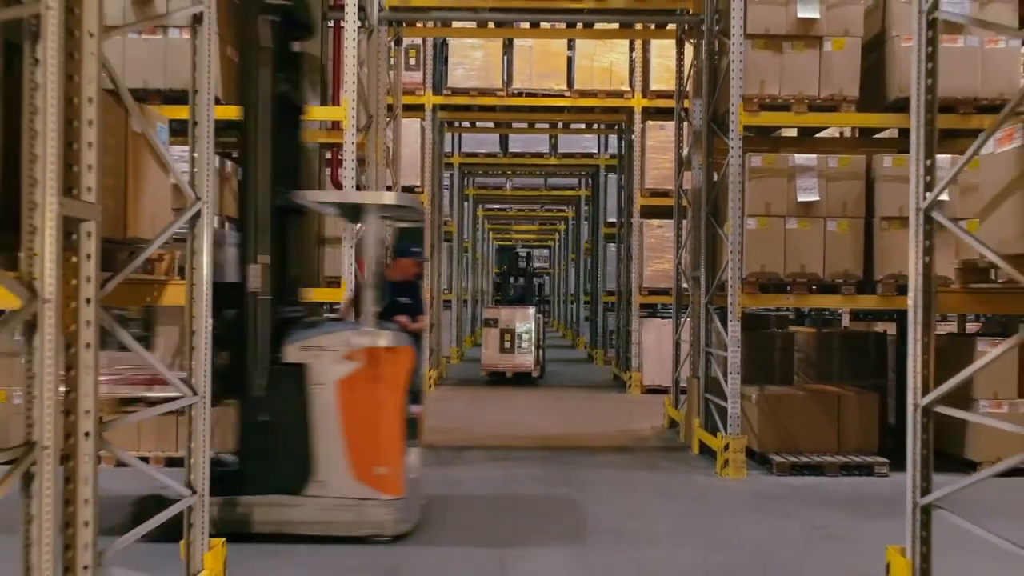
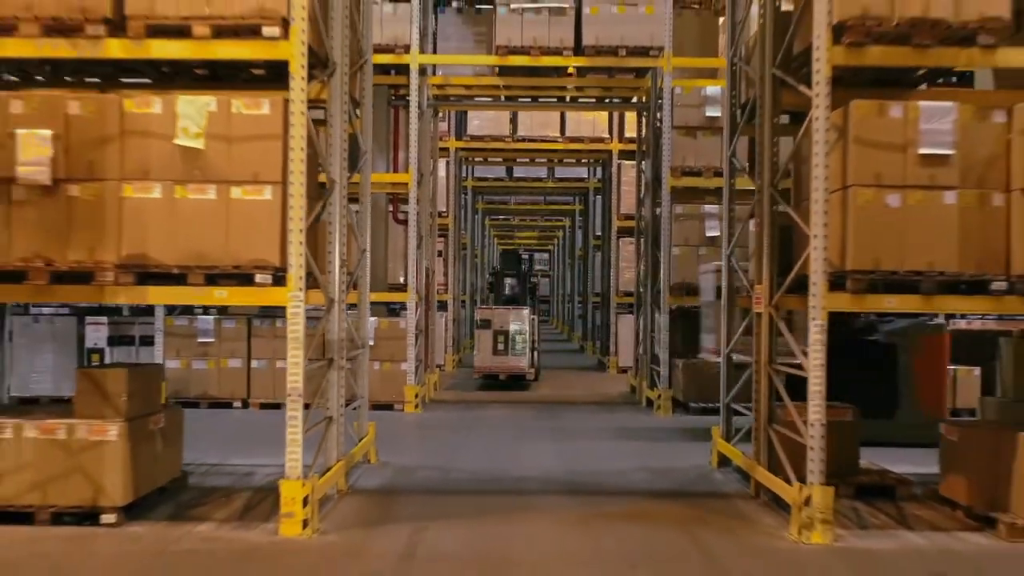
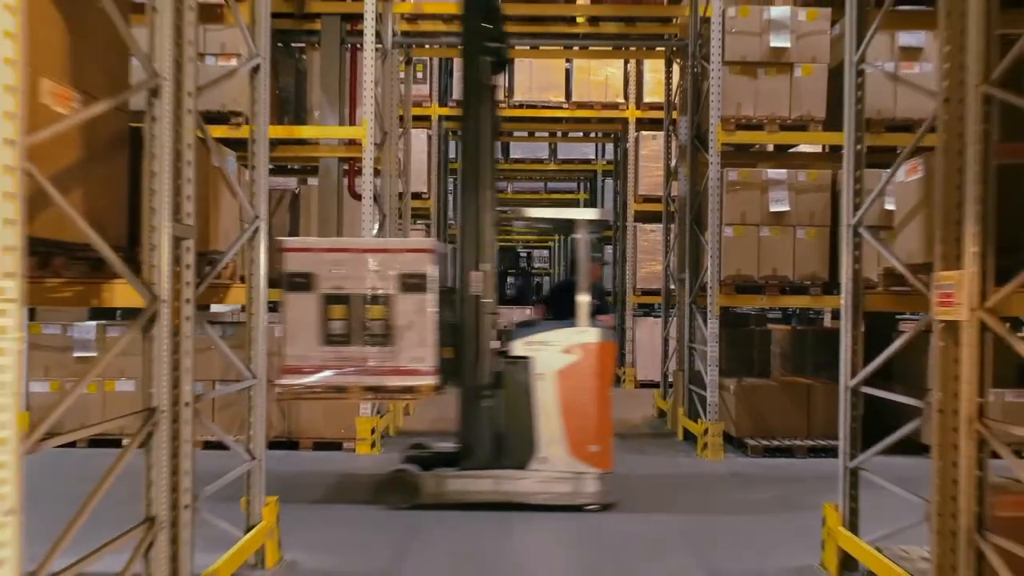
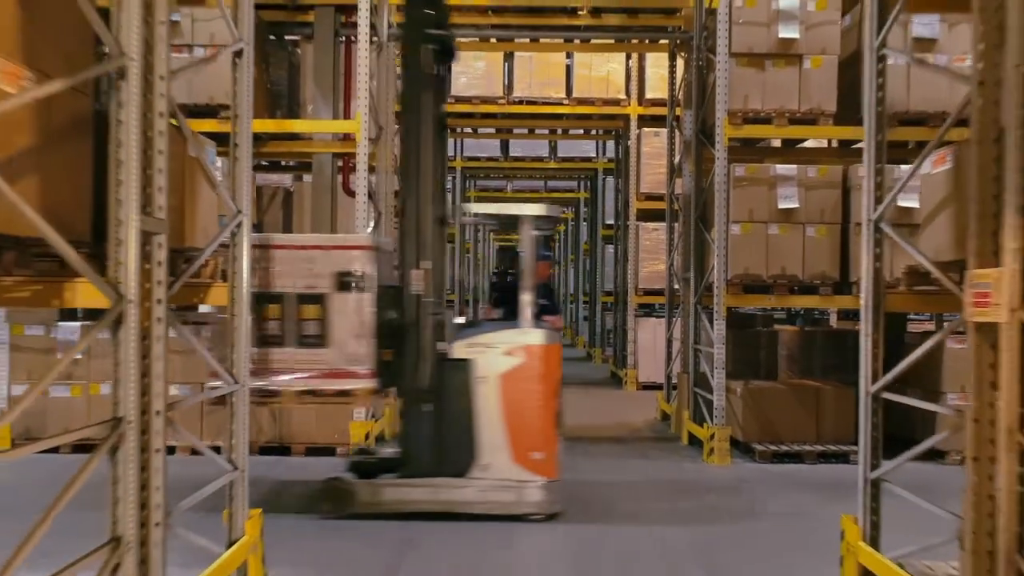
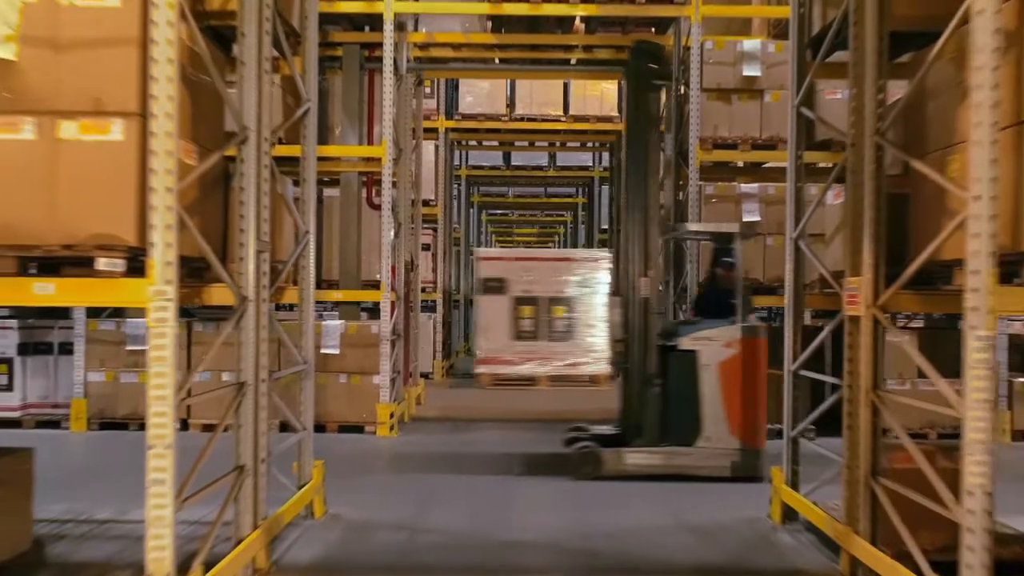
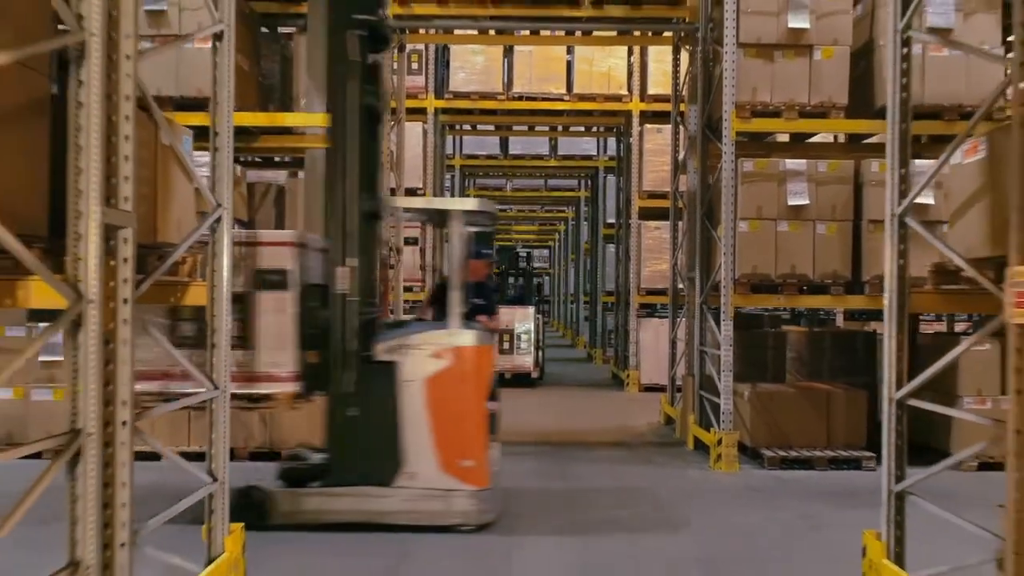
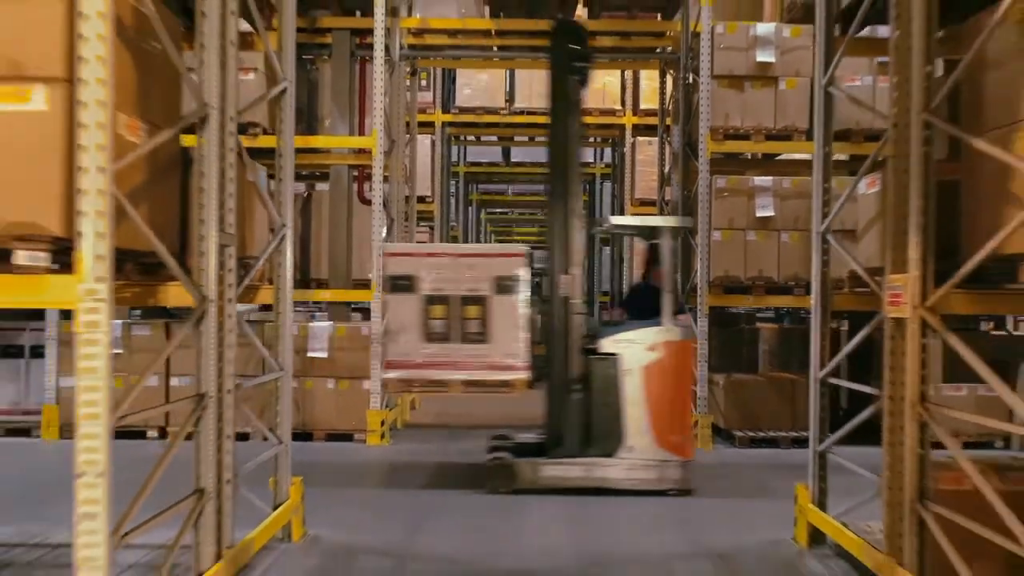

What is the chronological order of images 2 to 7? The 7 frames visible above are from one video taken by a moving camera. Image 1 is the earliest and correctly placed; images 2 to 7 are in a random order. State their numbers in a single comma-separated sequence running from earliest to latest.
6, 4, 3, 7, 5, 2
